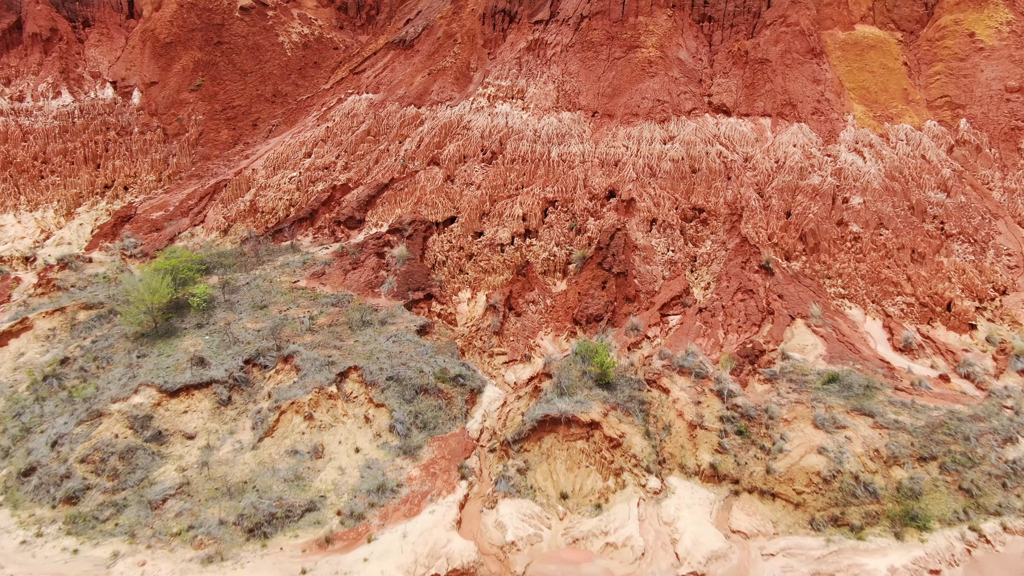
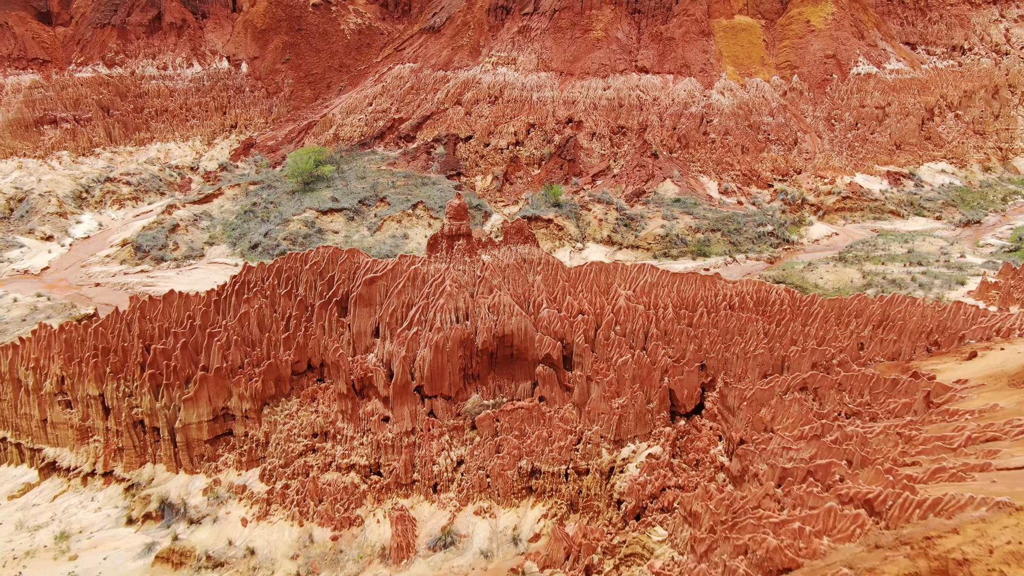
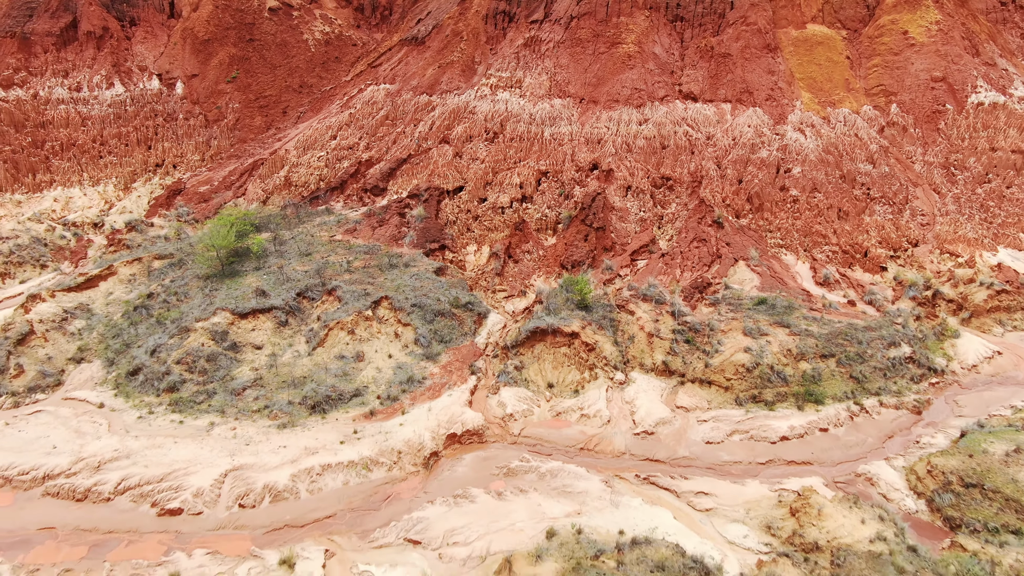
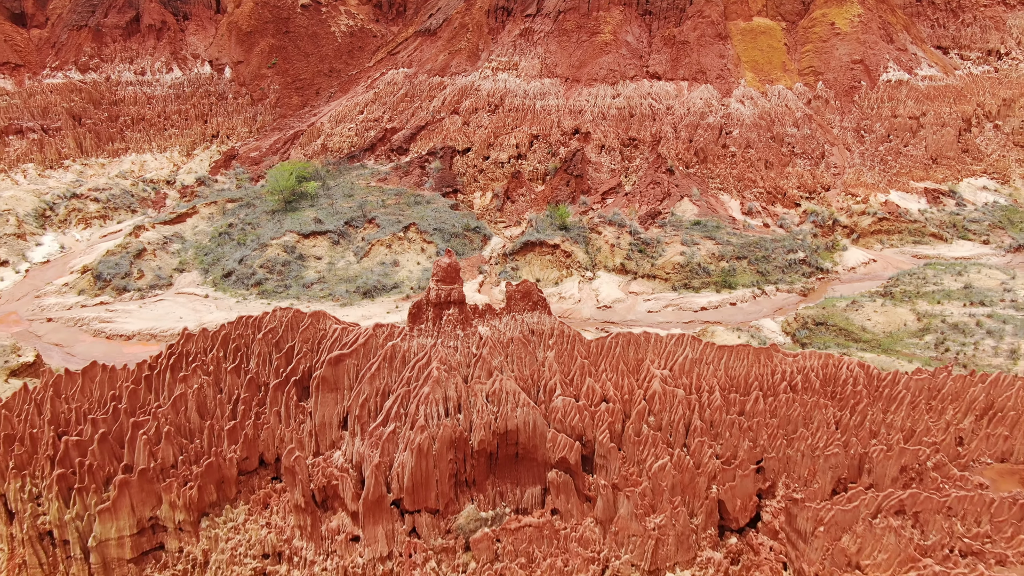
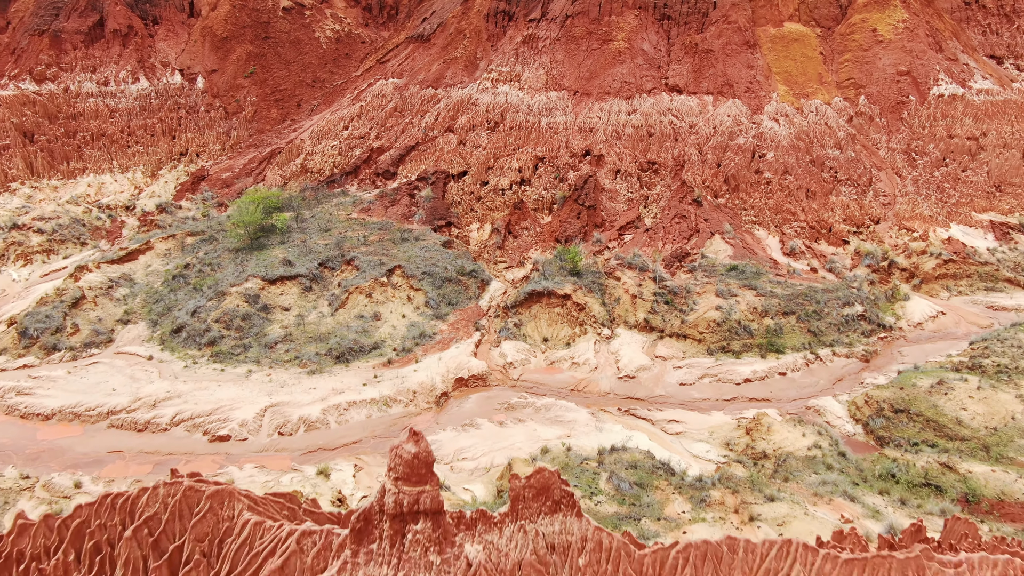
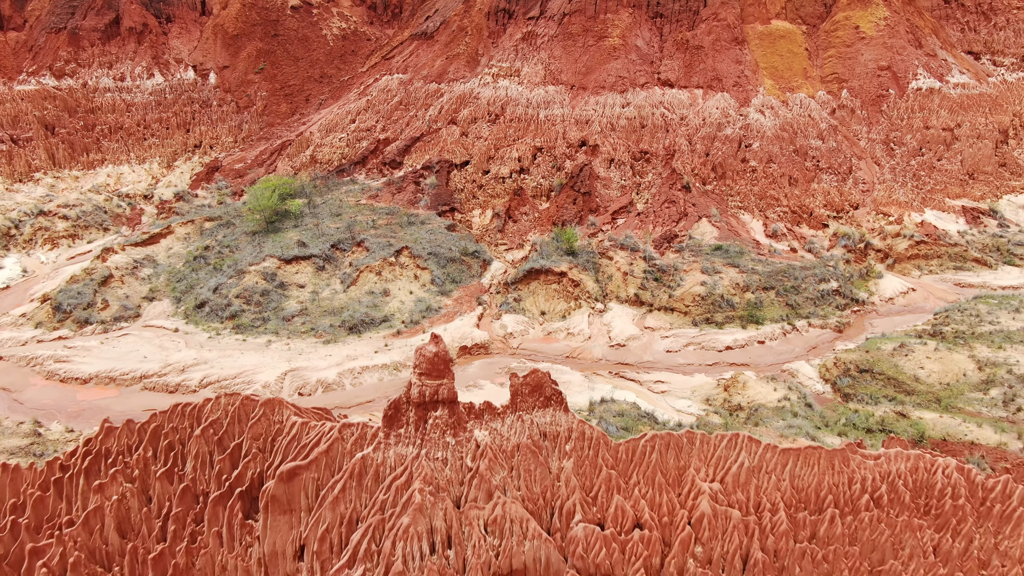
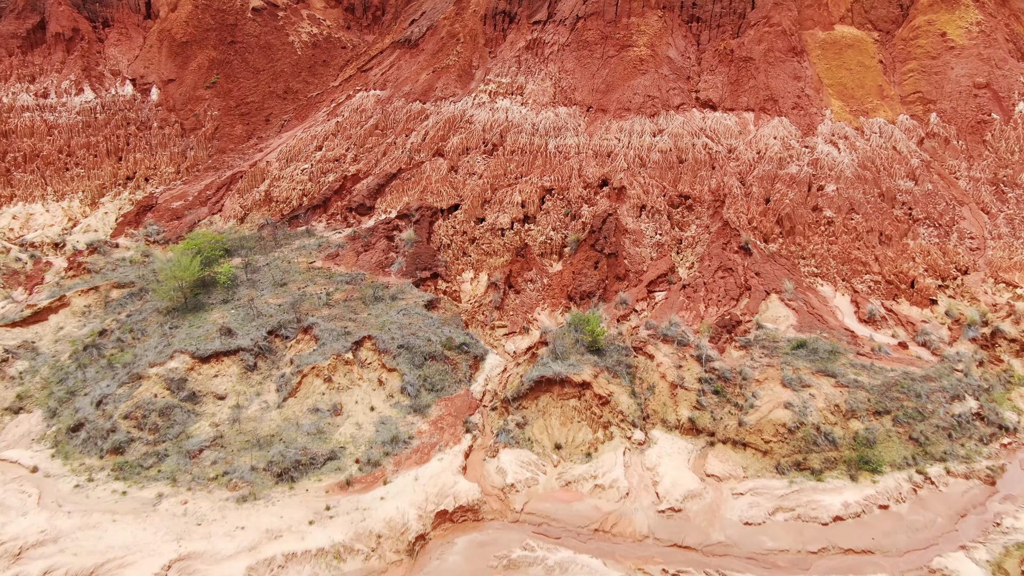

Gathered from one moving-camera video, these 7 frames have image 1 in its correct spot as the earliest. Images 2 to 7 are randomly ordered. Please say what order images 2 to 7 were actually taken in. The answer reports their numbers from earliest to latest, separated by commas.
7, 3, 5, 6, 4, 2
